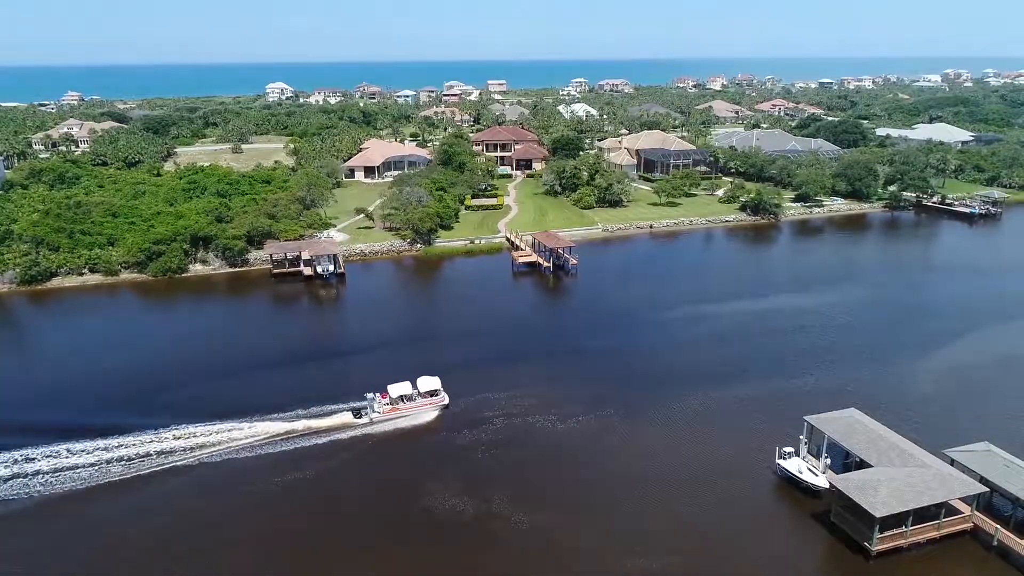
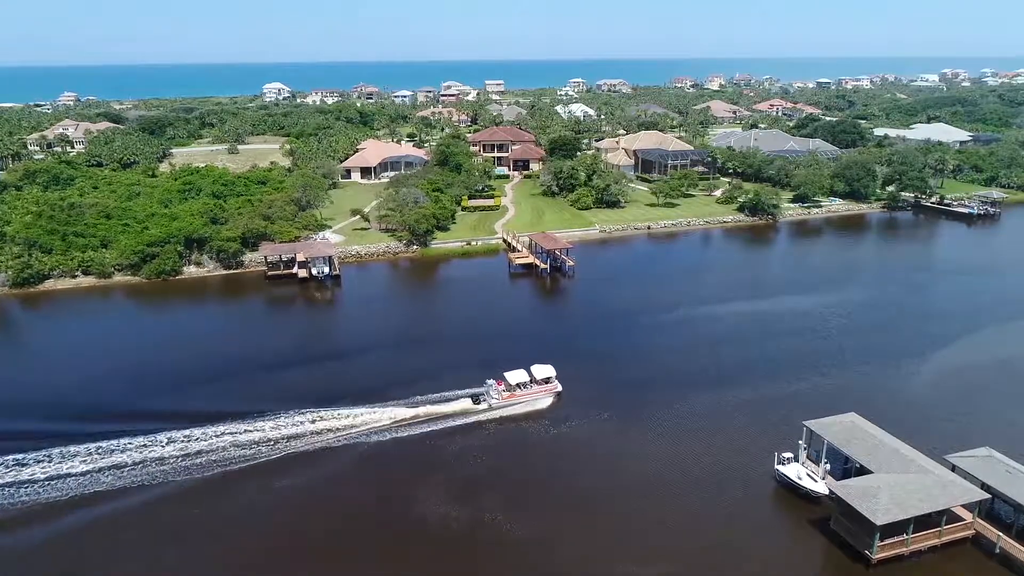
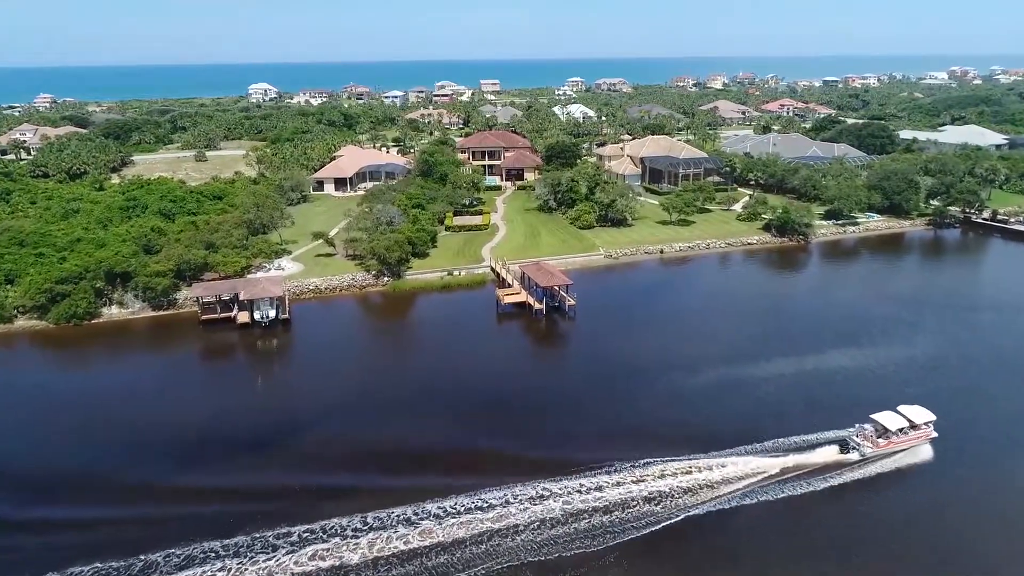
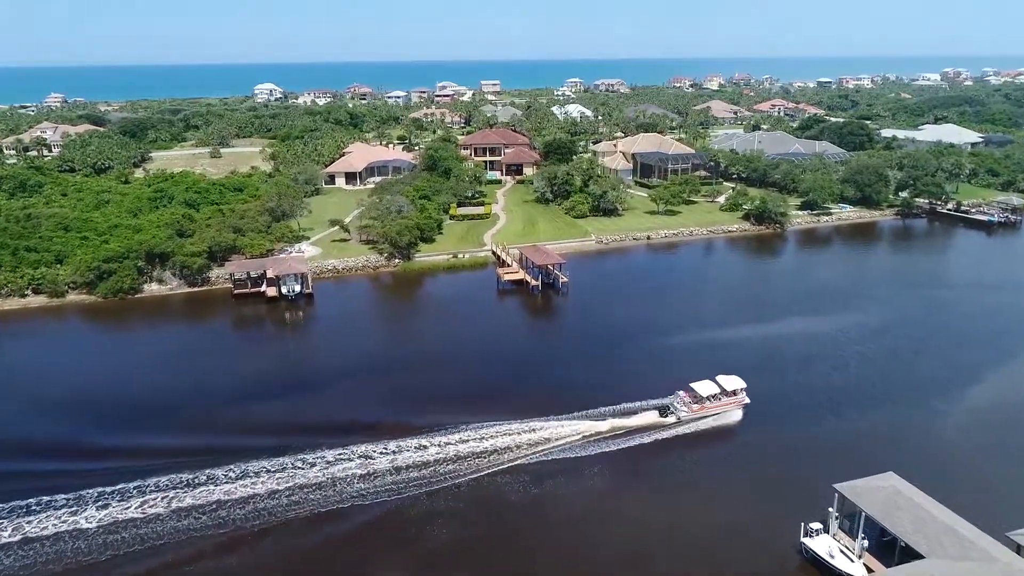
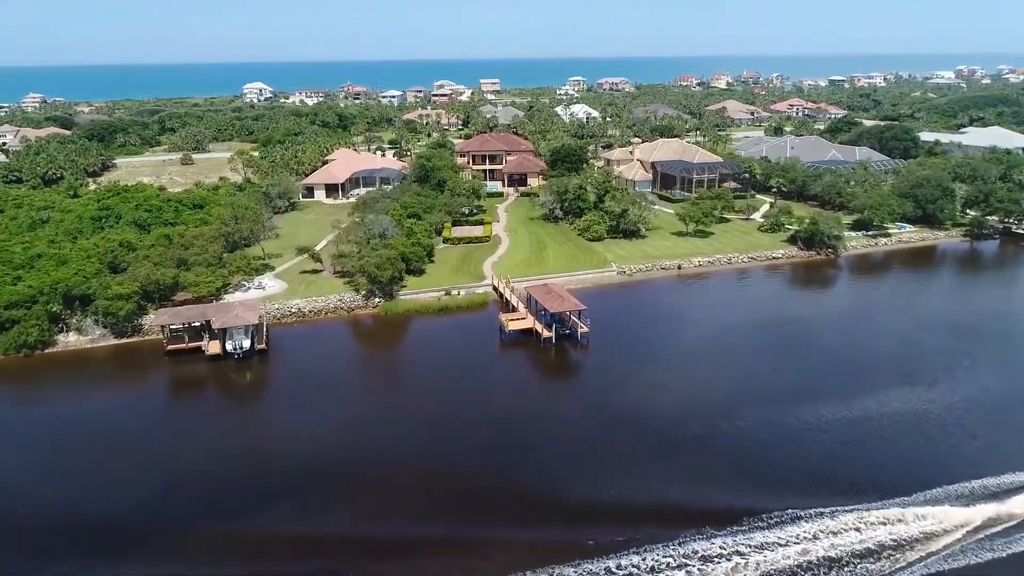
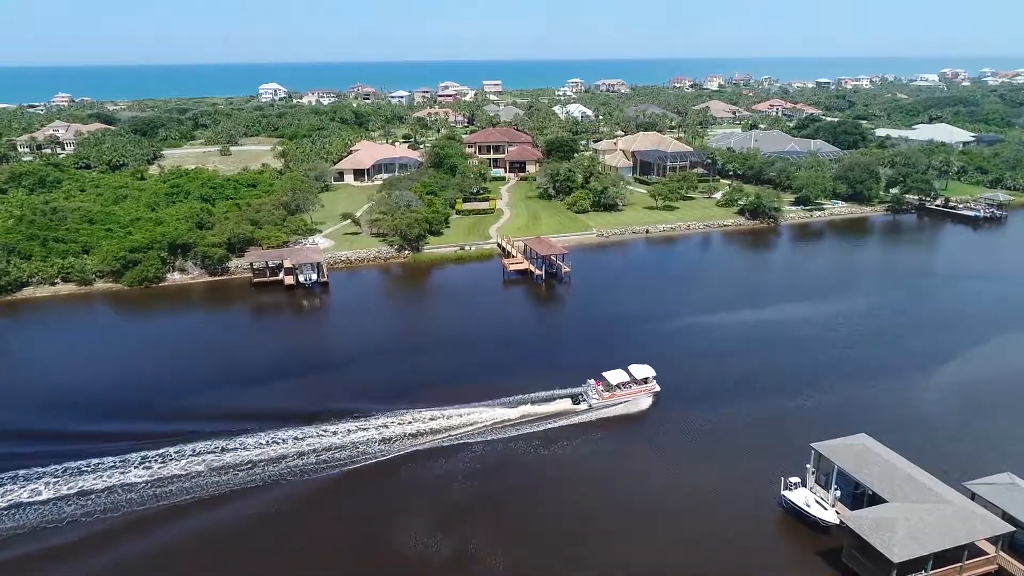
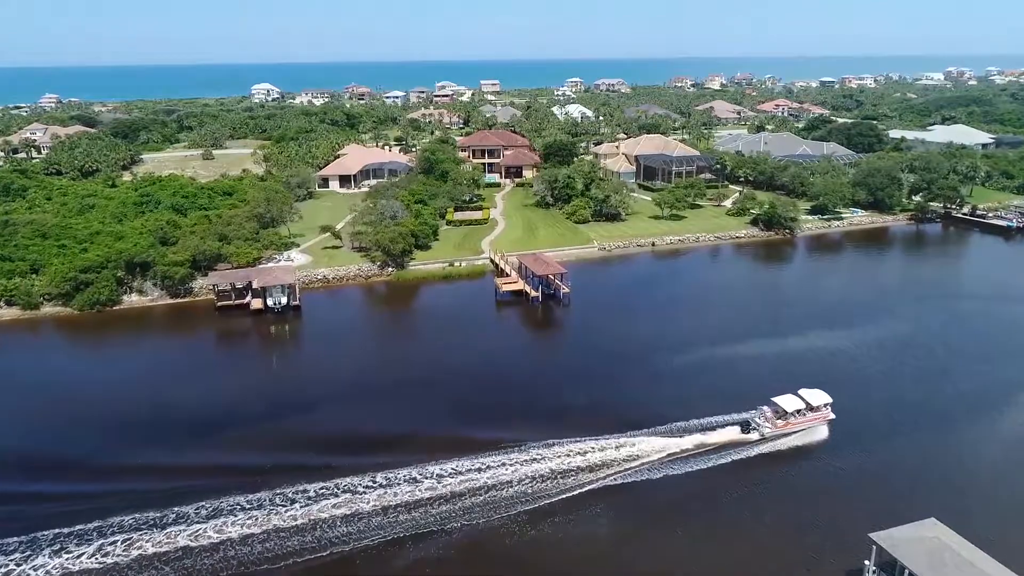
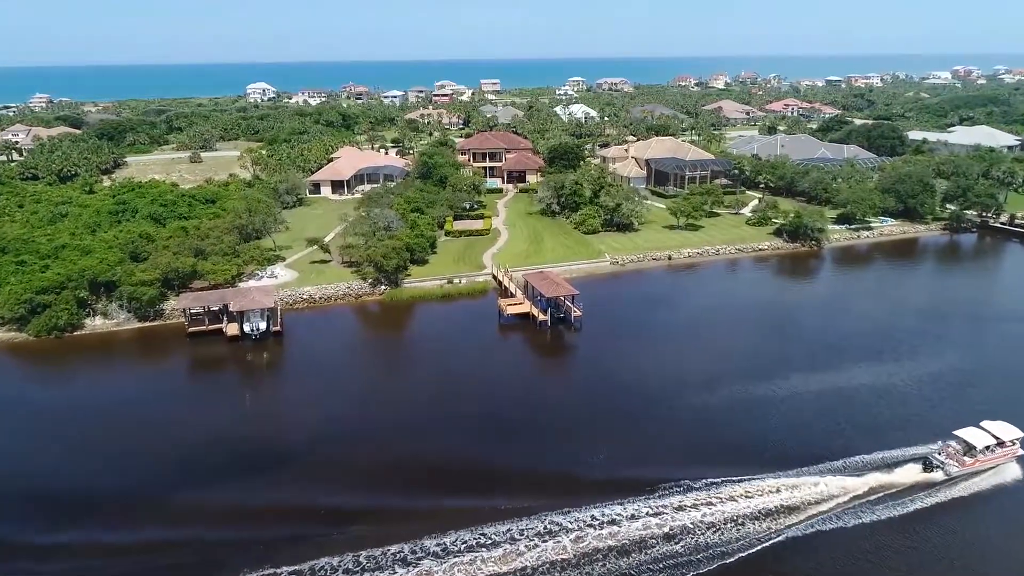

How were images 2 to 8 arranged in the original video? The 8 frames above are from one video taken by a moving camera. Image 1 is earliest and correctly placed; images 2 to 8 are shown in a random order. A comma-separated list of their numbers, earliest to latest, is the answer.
2, 6, 4, 7, 3, 8, 5
